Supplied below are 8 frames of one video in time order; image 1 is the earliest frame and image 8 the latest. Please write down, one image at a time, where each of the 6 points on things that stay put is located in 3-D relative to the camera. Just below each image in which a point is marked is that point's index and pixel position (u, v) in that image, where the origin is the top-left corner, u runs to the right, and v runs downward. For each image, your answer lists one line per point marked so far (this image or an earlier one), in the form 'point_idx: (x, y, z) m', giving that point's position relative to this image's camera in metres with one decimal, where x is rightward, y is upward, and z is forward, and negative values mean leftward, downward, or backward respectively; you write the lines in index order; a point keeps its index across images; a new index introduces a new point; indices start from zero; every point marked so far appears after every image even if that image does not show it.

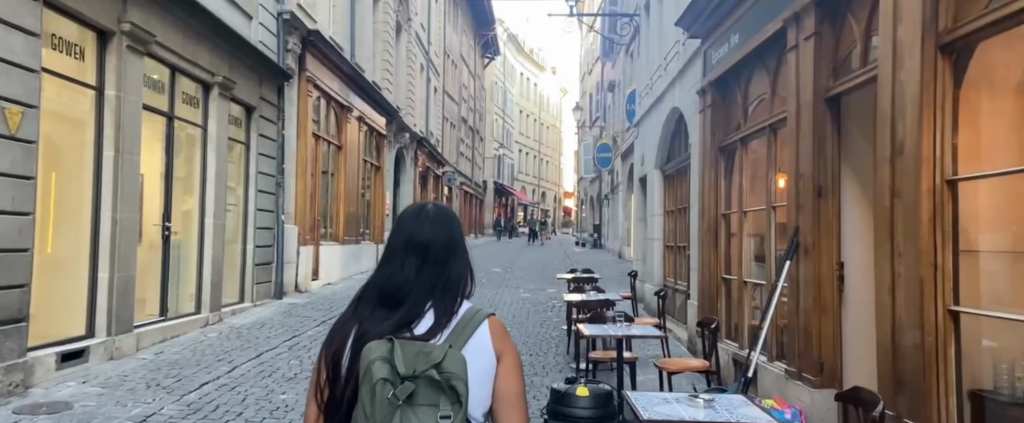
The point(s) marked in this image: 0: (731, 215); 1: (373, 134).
0: (+2.2, 0.0, +6.6) m
1: (-4.1, +2.3, +19.3) m
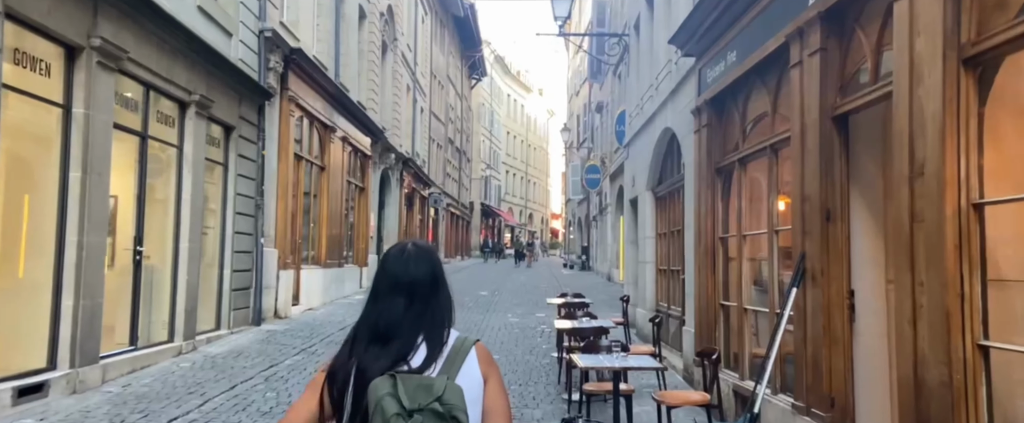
0: (+2.1, -0.3, +6.3) m
1: (-4.4, +1.6, +18.9) m
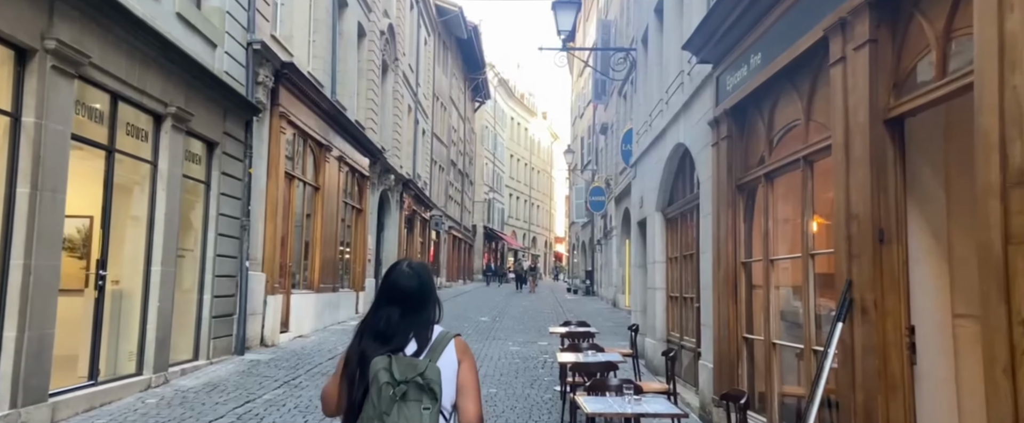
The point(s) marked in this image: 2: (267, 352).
0: (+2.1, -0.4, +5.6) m
1: (-4.4, +1.0, +18.3) m
2: (-4.2, -2.4, +11.2) m
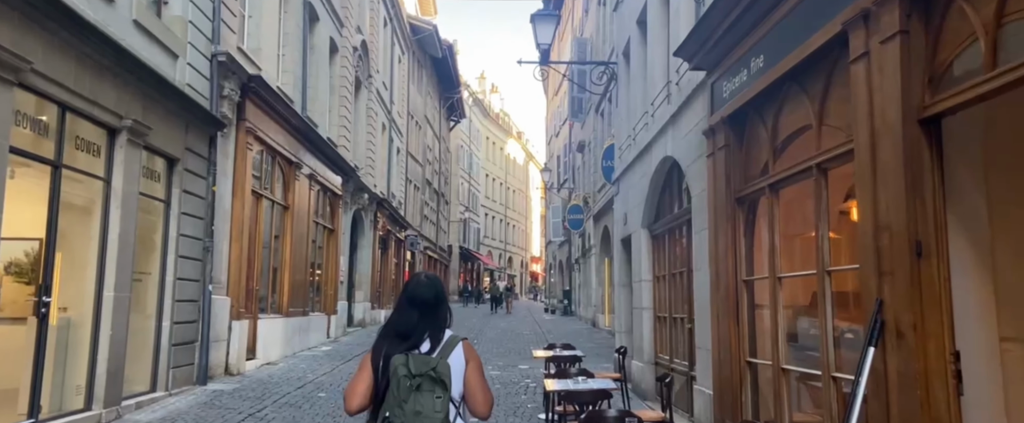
0: (+2.0, -0.6, +5.2) m
1: (-5.0, +0.5, +17.7) m
2: (-4.5, -2.7, +10.5) m
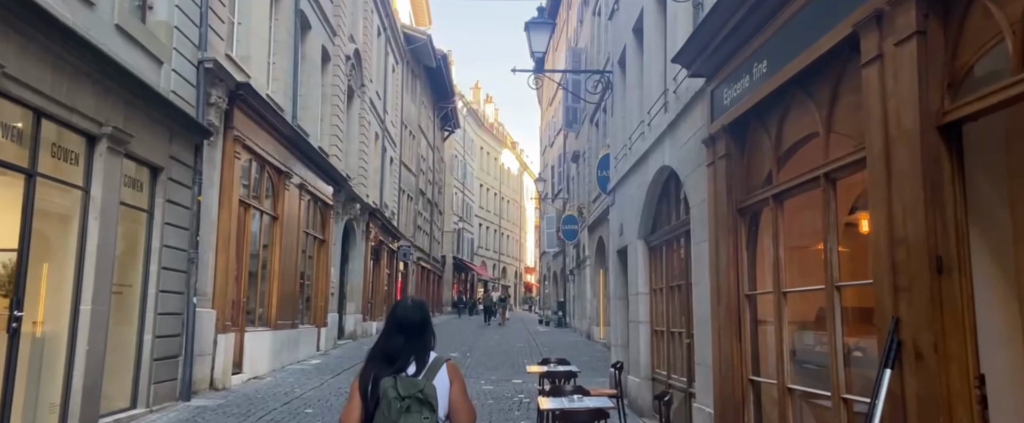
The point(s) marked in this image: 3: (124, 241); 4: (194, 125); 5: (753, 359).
0: (+1.9, -0.6, +5.0) m
1: (-5.2, +0.2, +17.5) m
2: (-4.6, -2.9, +10.2) m
3: (-5.0, -0.4, +8.4) m
4: (-4.7, +1.3, +9.7) m
5: (+1.9, -1.1, +5.1) m
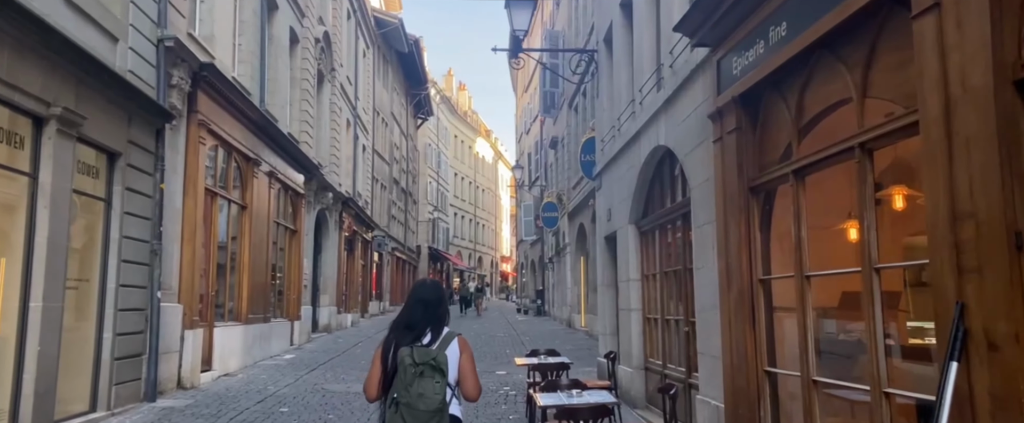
0: (+1.9, -0.5, +4.6) m
1: (-5.7, +0.5, +16.8) m
2: (-4.8, -2.7, +9.6) m
3: (-5.1, -0.2, +7.8) m
4: (-4.9, +1.4, +9.0) m
5: (+1.9, -1.0, +4.7) m
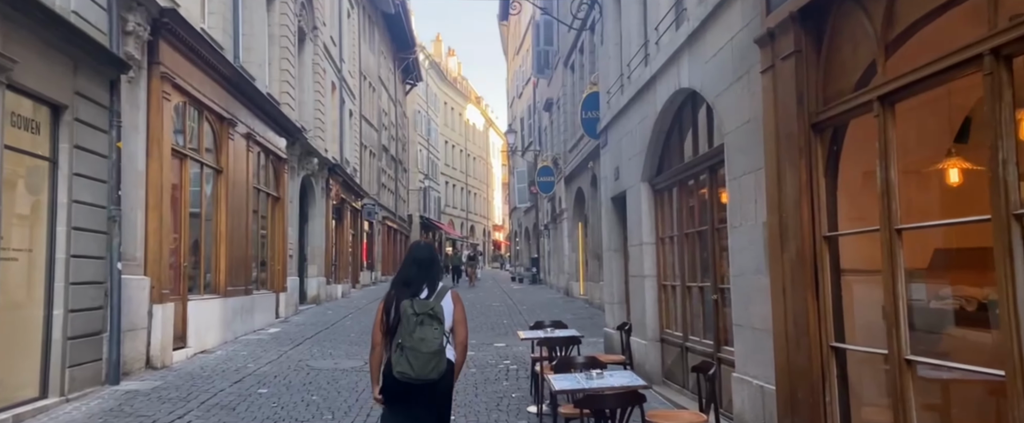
0: (+1.9, -0.1, +3.8) m
1: (-5.8, +1.3, +15.8) m
2: (-4.8, -2.2, +8.8) m
3: (-5.1, +0.2, +6.8) m
4: (-4.9, +1.9, +8.0) m
5: (+1.9, -0.6, +3.9) m
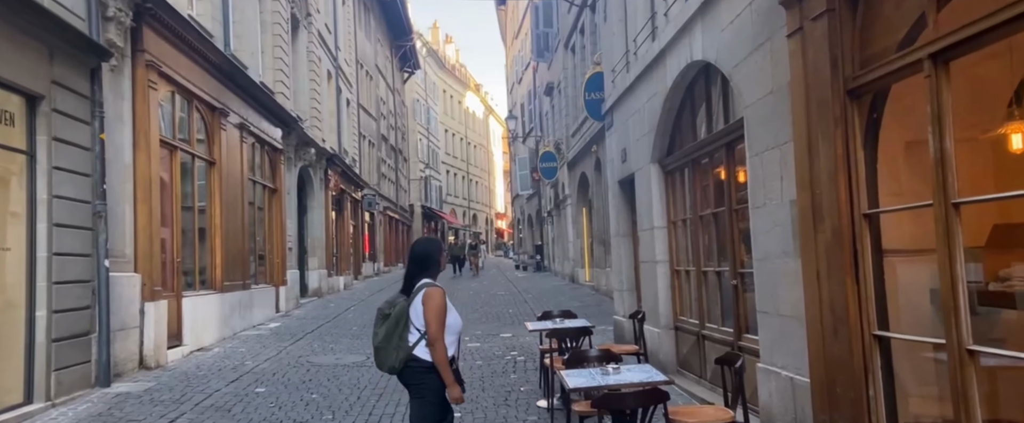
0: (+2.0, 0.0, +3.4) m
1: (-5.8, +1.5, +15.4) m
2: (-4.7, -2.1, +8.4) m
3: (-5.1, +0.2, +6.4) m
4: (-4.9, +2.0, +7.6) m
5: (+2.0, -0.5, +3.5) m
